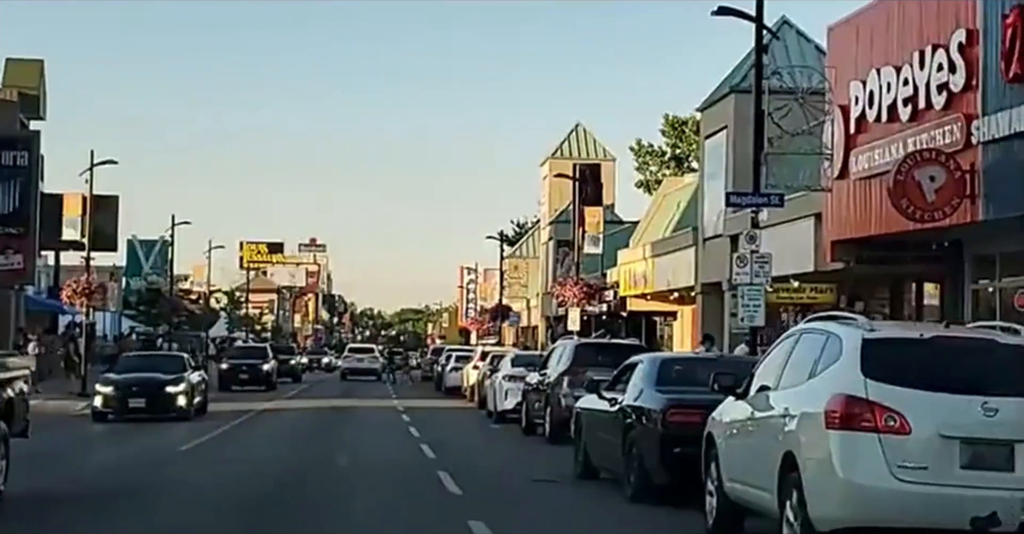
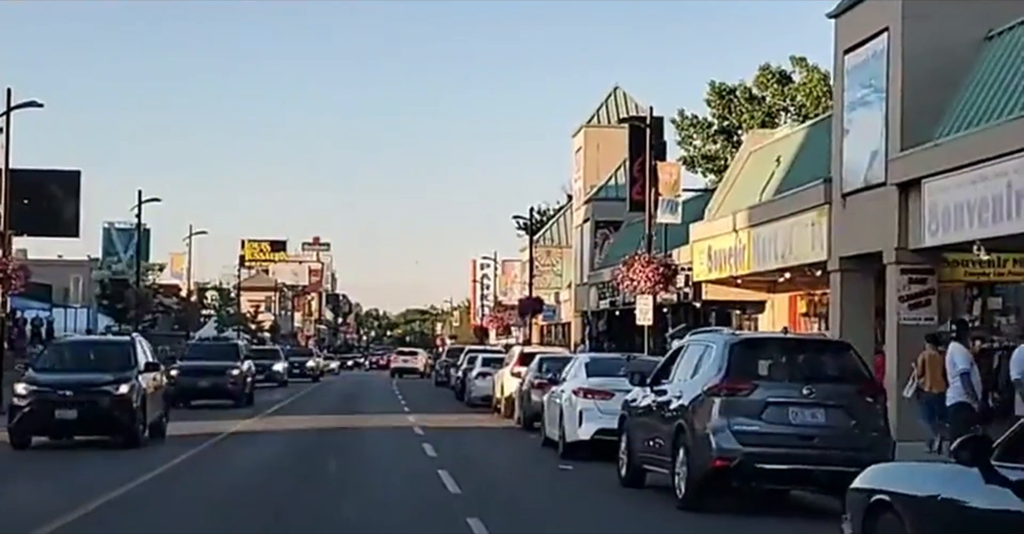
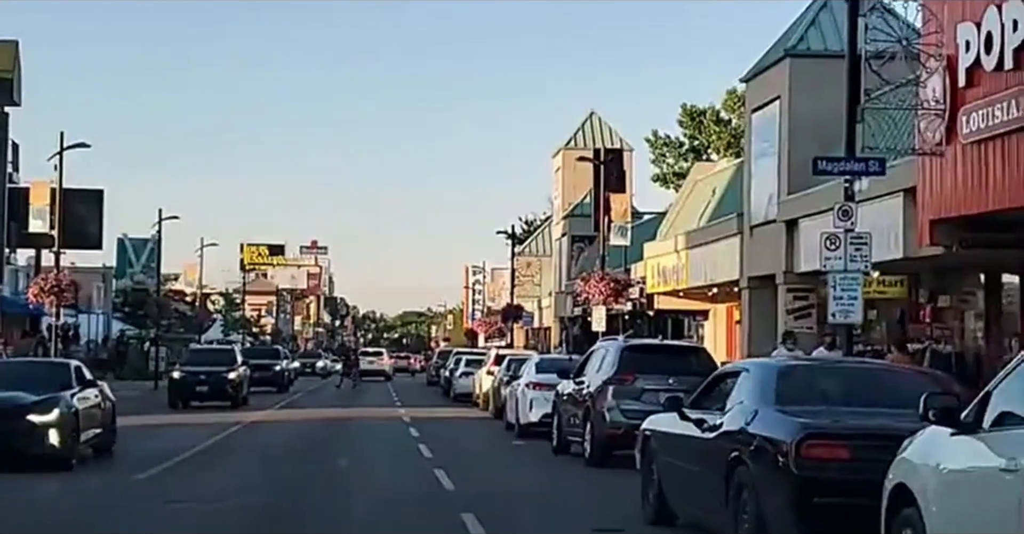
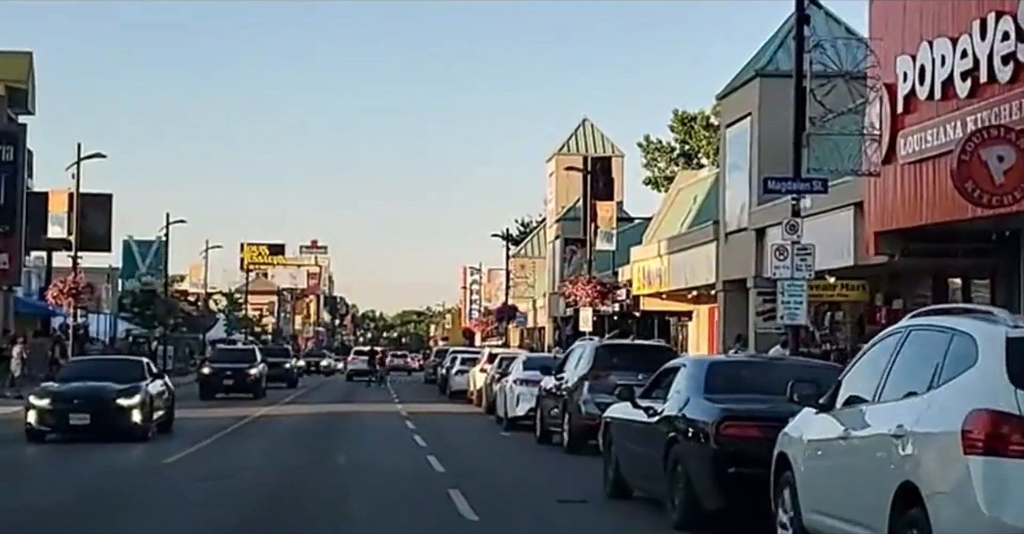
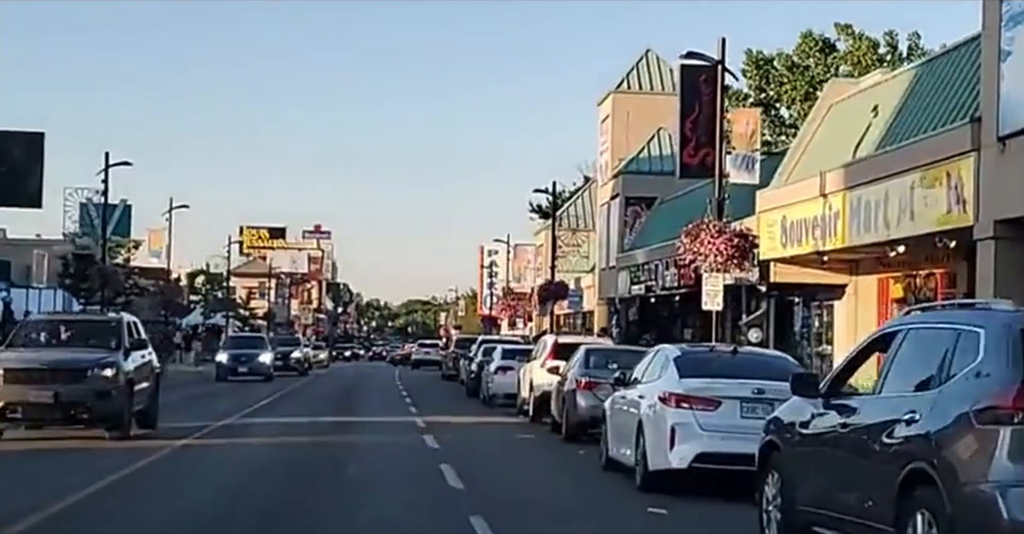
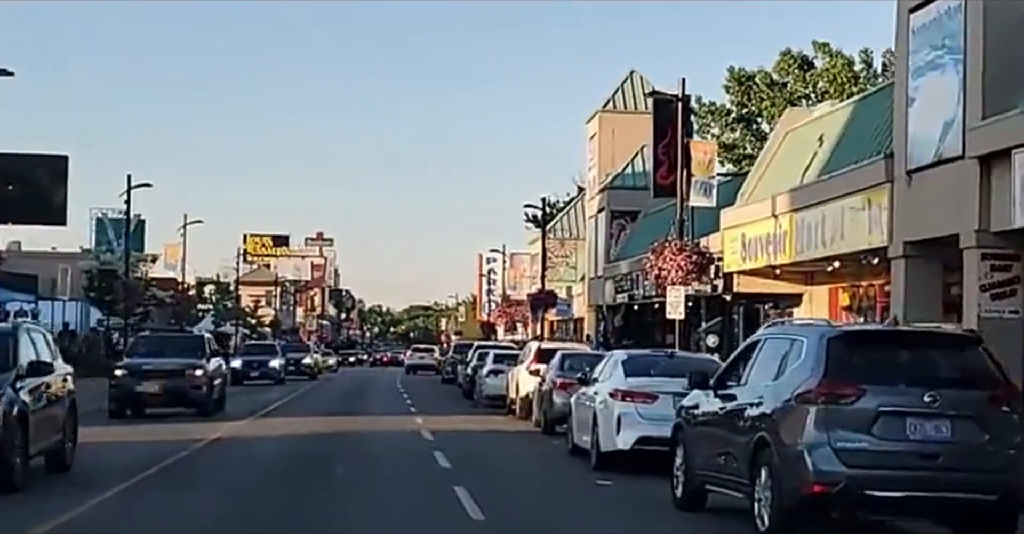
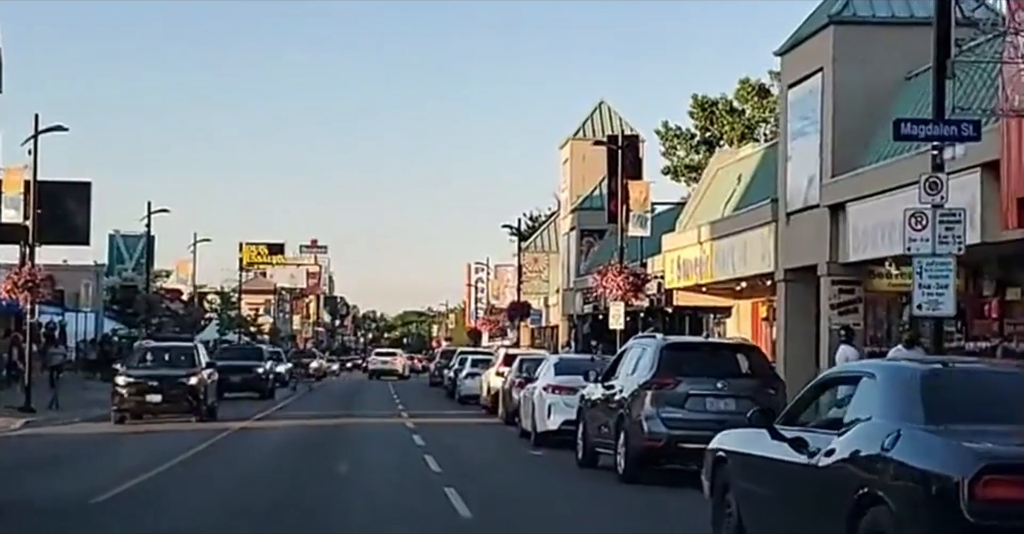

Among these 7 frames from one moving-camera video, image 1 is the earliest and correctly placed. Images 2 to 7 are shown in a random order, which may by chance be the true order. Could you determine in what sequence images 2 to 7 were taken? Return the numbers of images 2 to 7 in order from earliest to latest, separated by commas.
4, 3, 7, 2, 6, 5
